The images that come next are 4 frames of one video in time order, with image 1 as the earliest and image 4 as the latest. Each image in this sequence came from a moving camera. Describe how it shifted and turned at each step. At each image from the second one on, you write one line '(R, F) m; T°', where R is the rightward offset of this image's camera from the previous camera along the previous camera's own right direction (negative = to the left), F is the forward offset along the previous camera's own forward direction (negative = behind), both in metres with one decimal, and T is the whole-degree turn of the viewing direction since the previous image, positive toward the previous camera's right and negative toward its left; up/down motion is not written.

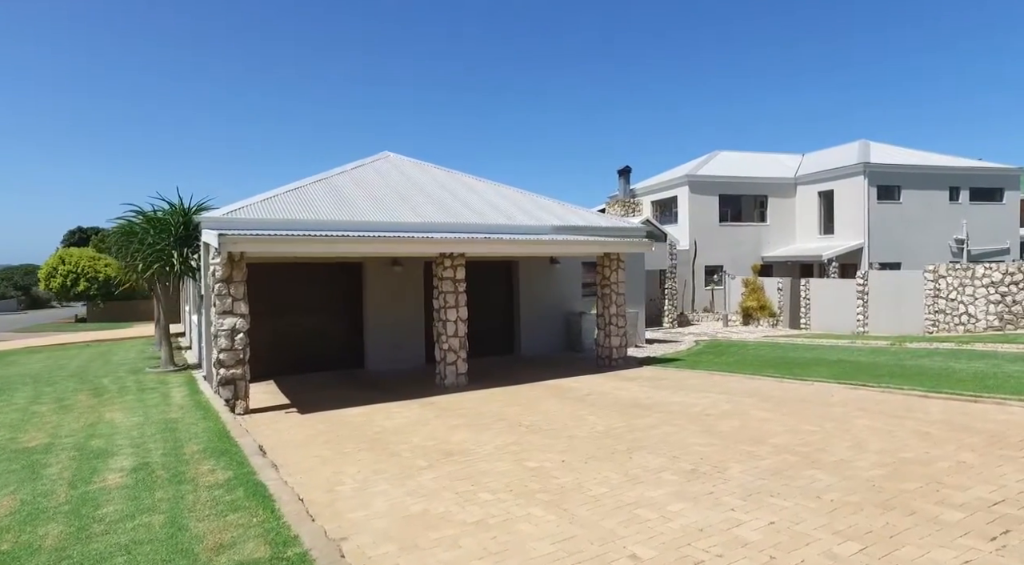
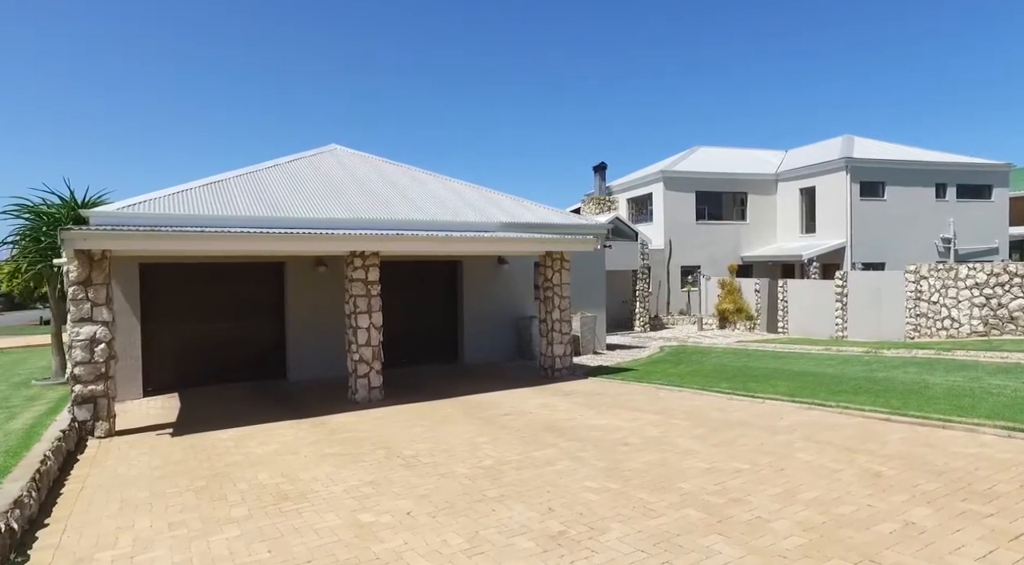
(+1.4, +1.5) m; 0°
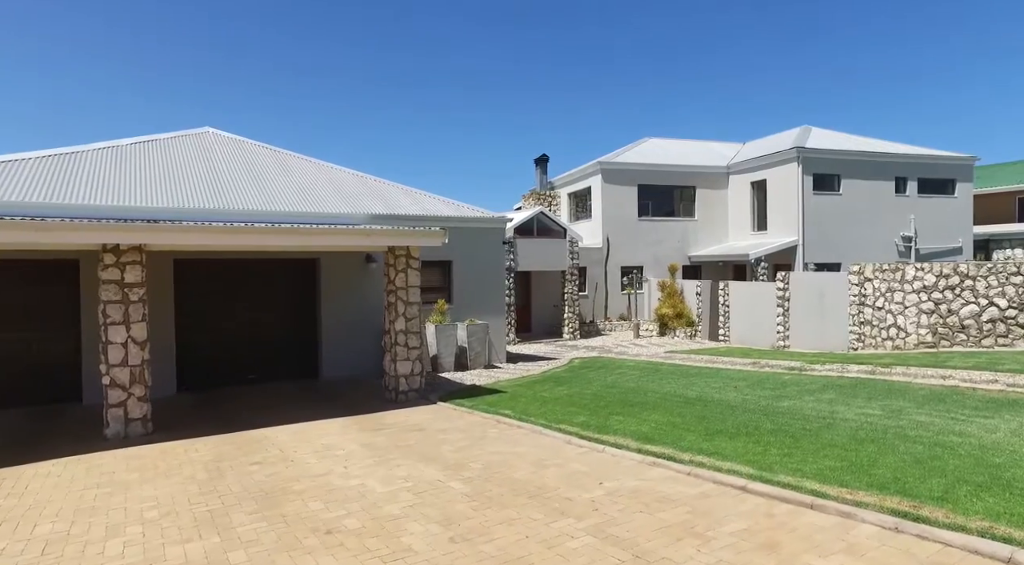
(+2.6, +2.7) m; +1°
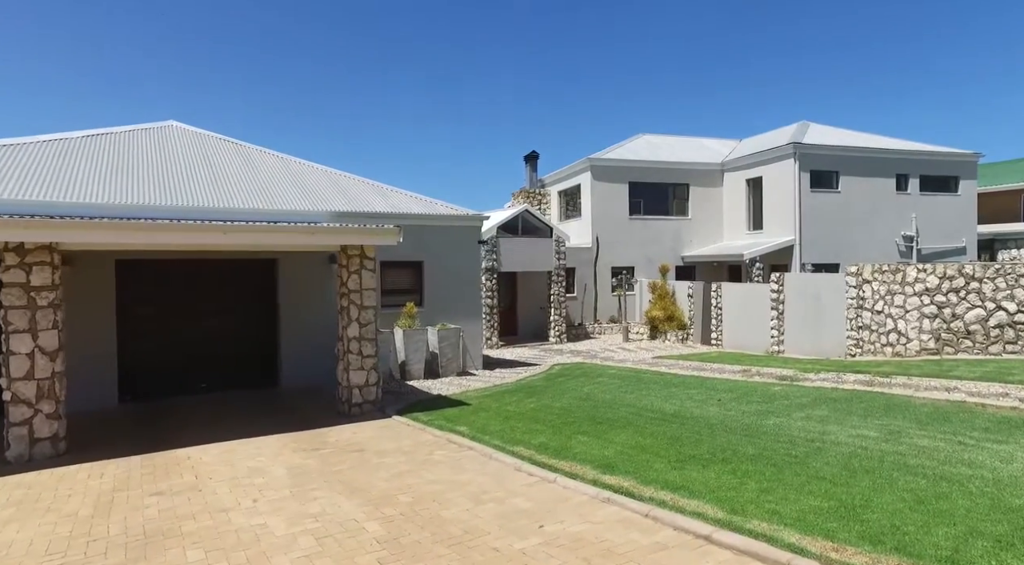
(+0.6, +1.0) m; 0°
